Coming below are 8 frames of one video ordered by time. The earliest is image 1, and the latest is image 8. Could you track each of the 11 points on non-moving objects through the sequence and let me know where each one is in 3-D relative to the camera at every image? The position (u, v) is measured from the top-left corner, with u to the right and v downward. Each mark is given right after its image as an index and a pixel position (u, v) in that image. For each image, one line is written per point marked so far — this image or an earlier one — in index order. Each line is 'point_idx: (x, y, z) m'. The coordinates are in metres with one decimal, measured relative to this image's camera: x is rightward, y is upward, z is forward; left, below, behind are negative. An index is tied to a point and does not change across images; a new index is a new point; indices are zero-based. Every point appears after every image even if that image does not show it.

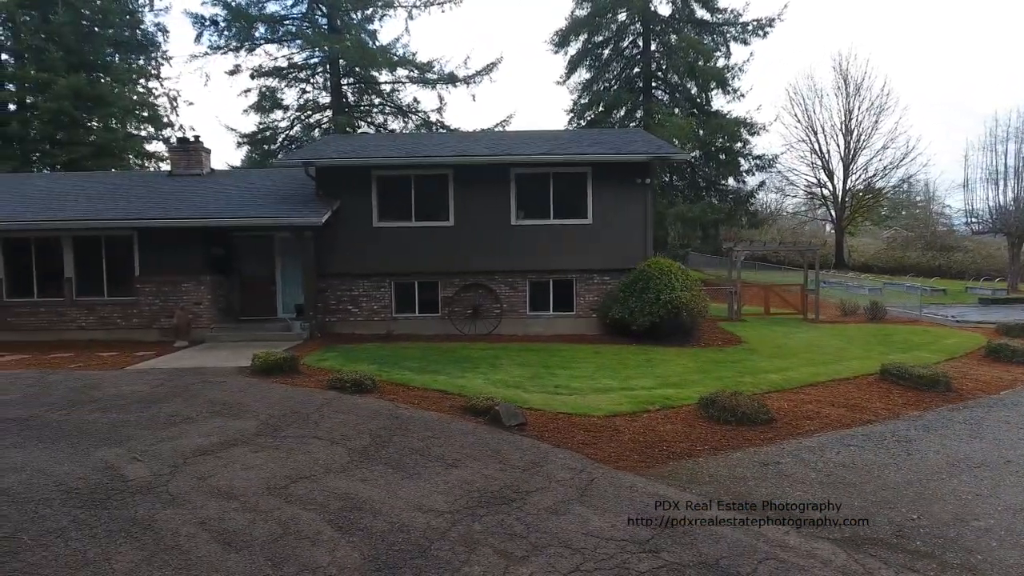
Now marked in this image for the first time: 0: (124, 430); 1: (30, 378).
0: (-4.7, -1.7, +7.1) m
1: (-7.8, -1.5, +9.3) m
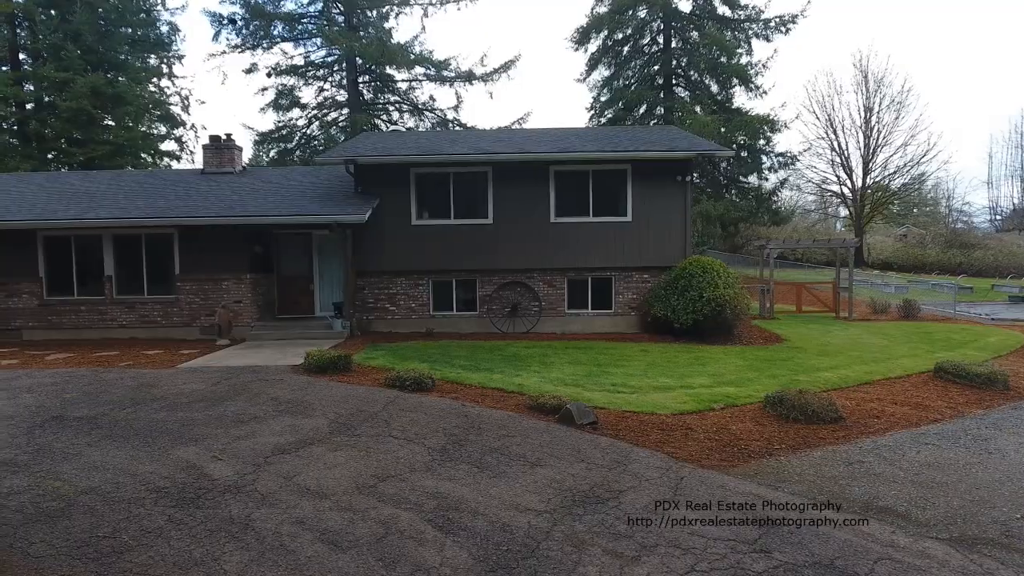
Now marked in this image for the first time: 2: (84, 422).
0: (-3.8, -1.7, +7.0) m
1: (-6.9, -1.4, +9.2) m
2: (-5.4, -1.7, +7.2) m
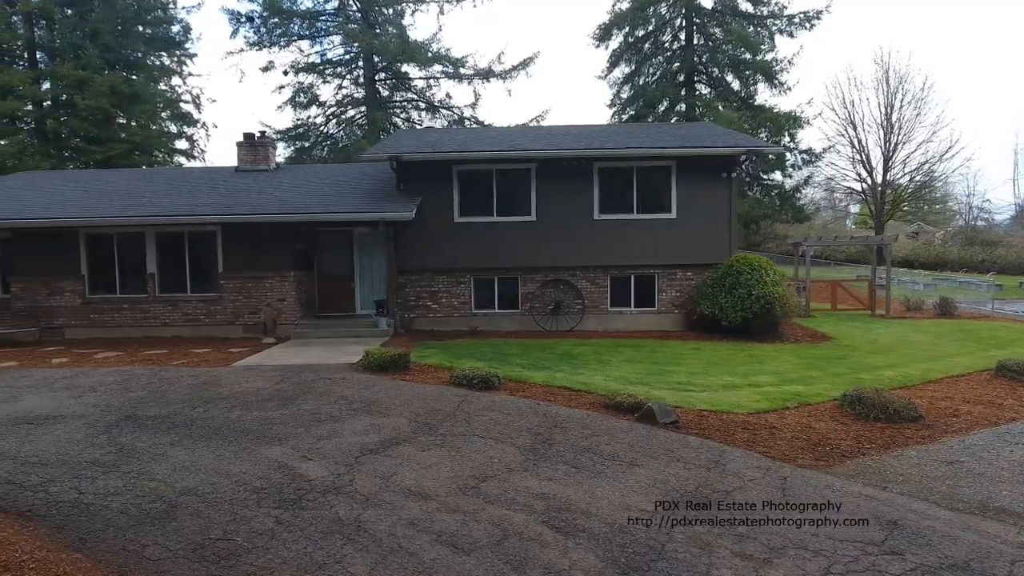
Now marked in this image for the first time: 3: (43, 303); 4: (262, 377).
0: (-2.8, -1.7, +6.9) m
1: (-5.8, -1.4, +9.1) m
2: (-4.4, -1.7, +7.1) m
3: (-10.5, -0.3, +13.0) m
4: (-3.9, -1.4, +9.0) m
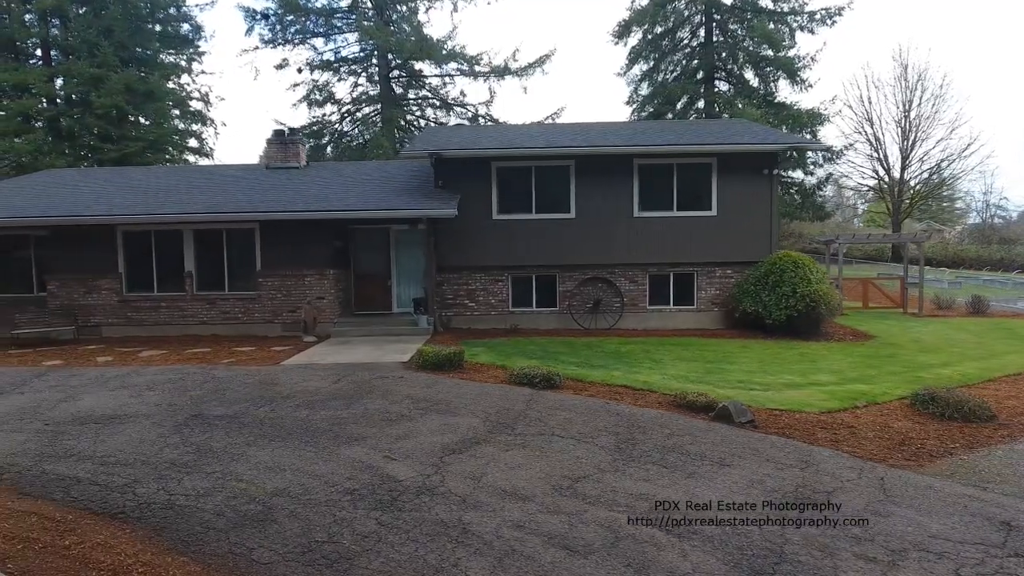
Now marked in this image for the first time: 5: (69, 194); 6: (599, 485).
0: (-1.9, -1.6, +6.8) m
1: (-4.9, -1.4, +9.0) m
2: (-3.5, -1.6, +7.0) m
3: (-9.6, -0.3, +12.9) m
4: (-3.0, -1.4, +8.9) m
5: (-10.6, +2.3, +13.8) m
6: (+0.8, -1.9, +5.5) m
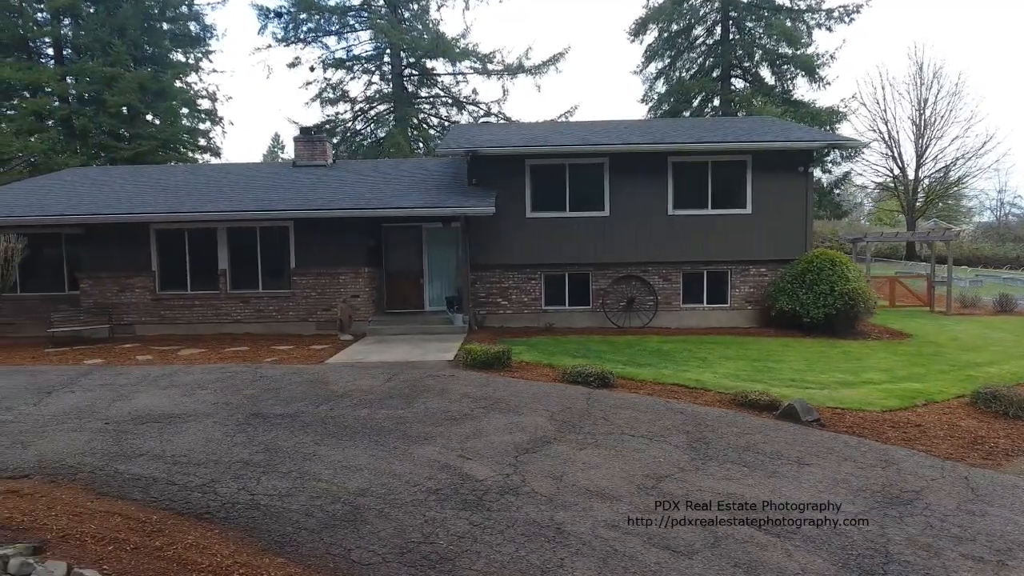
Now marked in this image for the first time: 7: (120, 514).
0: (-1.2, -1.6, +6.7) m
1: (-4.2, -1.3, +9.0) m
2: (-2.7, -1.6, +7.0) m
3: (-8.8, -0.3, +12.8) m
4: (-2.2, -1.3, +8.9) m
5: (-9.9, +2.3, +13.8) m
6: (+1.6, -1.9, +5.4) m
7: (-3.4, -2.0, +5.0) m
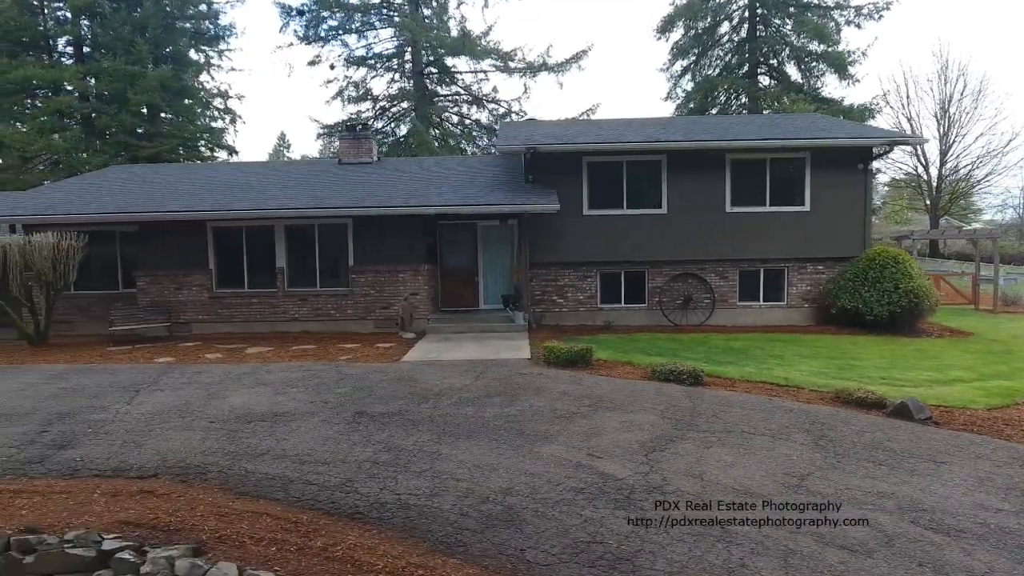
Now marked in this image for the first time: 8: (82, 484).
0: (+0.2, -1.6, +6.7) m
1: (-2.8, -1.3, +8.9) m
2: (-1.3, -1.6, +6.9) m
3: (-7.5, -0.2, +12.7) m
4: (-0.9, -1.3, +8.8) m
5: (-8.5, +2.3, +13.7) m
6: (+2.9, -1.8, +5.4) m
7: (-2.1, -2.0, +5.0) m
8: (-4.2, -1.9, +5.6) m
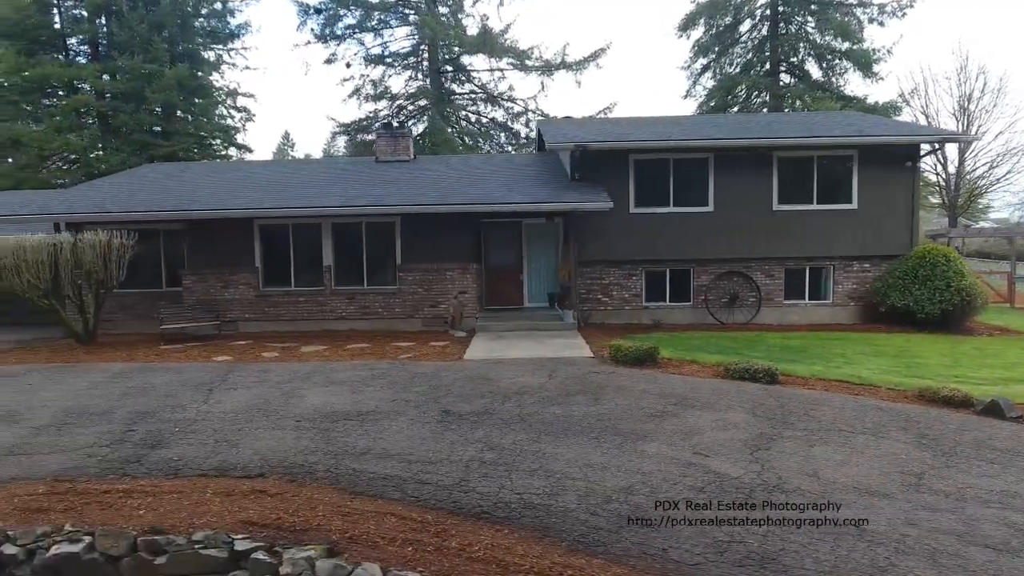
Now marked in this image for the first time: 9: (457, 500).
0: (+1.3, -1.6, +6.6) m
1: (-1.8, -1.3, +8.8) m
2: (-0.3, -1.5, +6.8) m
3: (-6.5, -0.2, +12.6) m
4: (+0.2, -1.3, +8.7) m
5: (-7.5, +2.4, +13.6) m
6: (+4.0, -1.8, +5.3) m
7: (-1.0, -1.9, +4.9) m
8: (-3.1, -1.9, +5.5) m
9: (-0.5, -1.9, +5.1) m
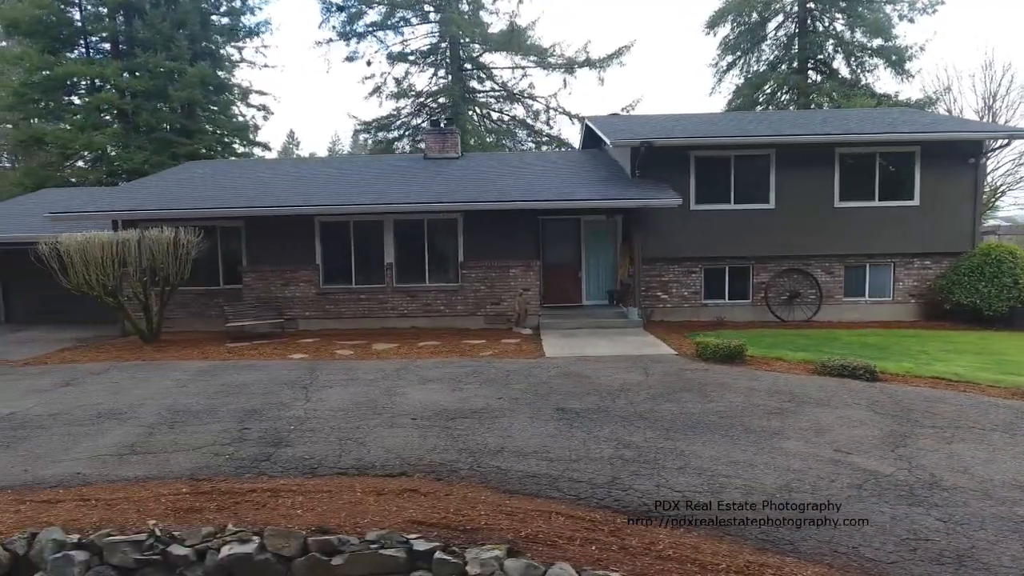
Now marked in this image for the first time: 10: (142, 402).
0: (+2.7, -1.5, +6.5) m
1: (-0.4, -1.2, +8.8) m
2: (+1.1, -1.5, +6.8) m
3: (-5.1, -0.1, +12.5) m
4: (+1.5, -1.2, +8.7) m
5: (-6.1, +2.4, +13.5) m
6: (+5.4, -1.7, +5.3) m
7: (+0.4, -1.9, +4.8) m
8: (-1.7, -1.8, +5.4) m
9: (+0.9, -1.8, +5.0) m
10: (-5.0, -1.5, +7.7) m
